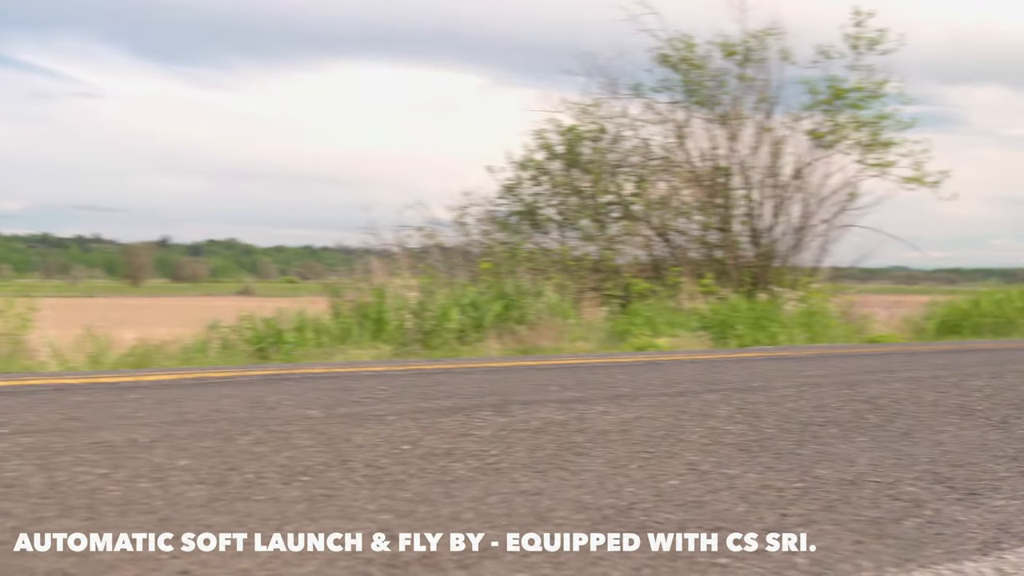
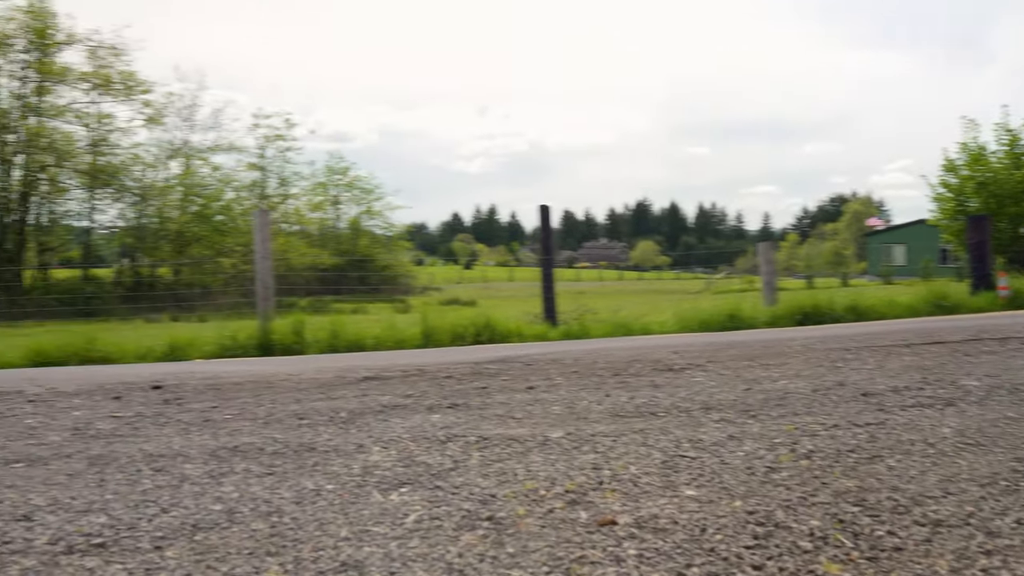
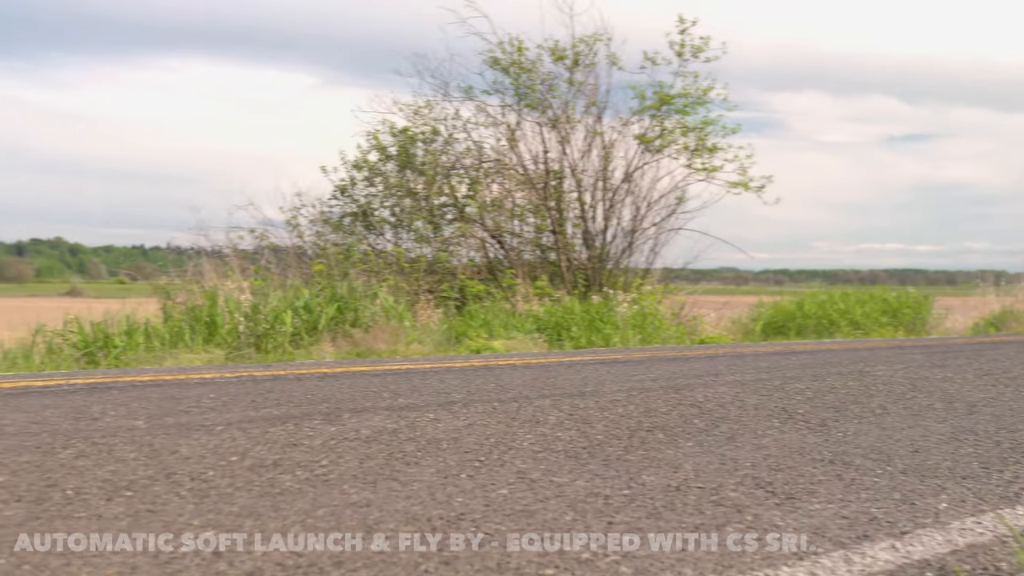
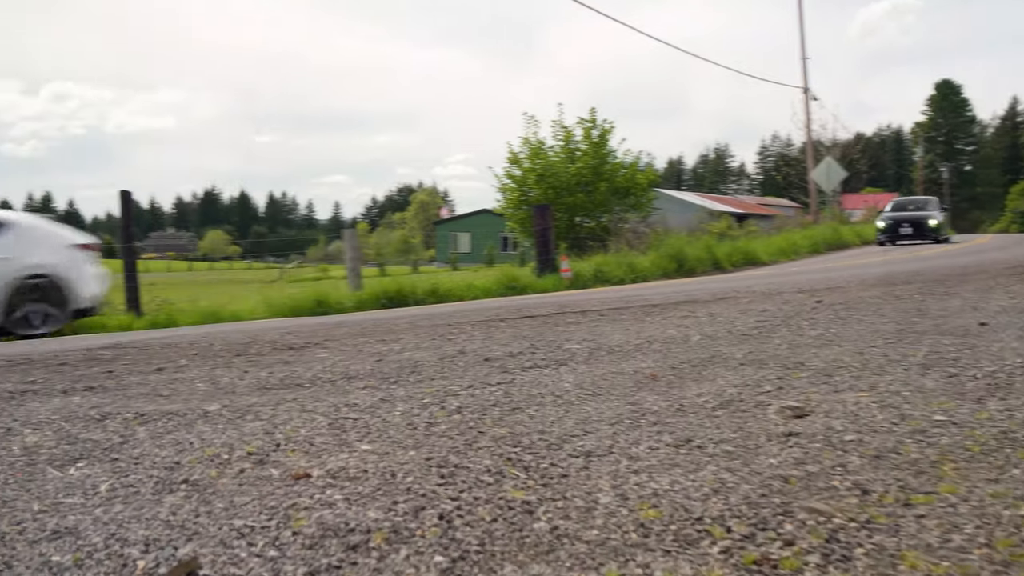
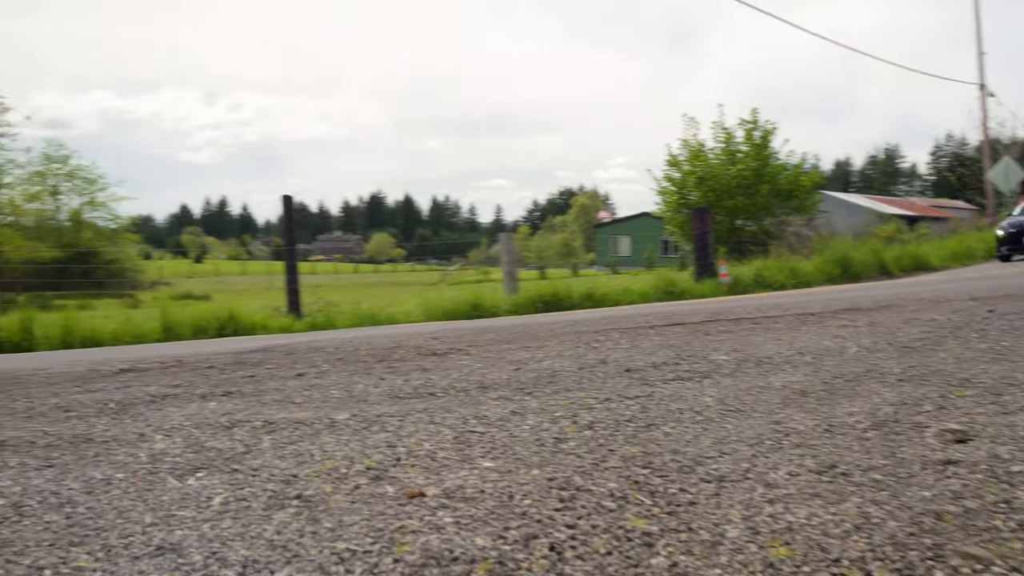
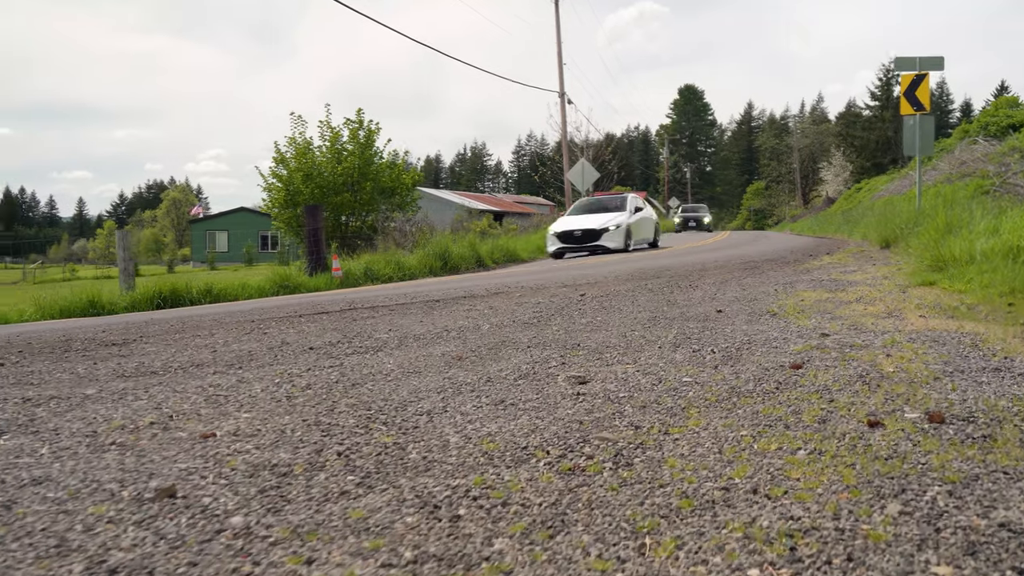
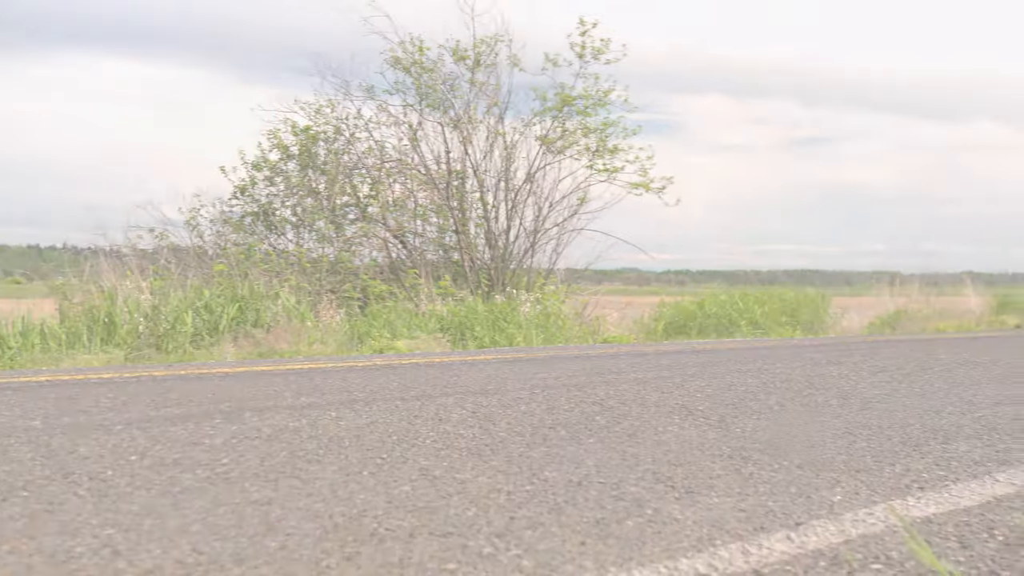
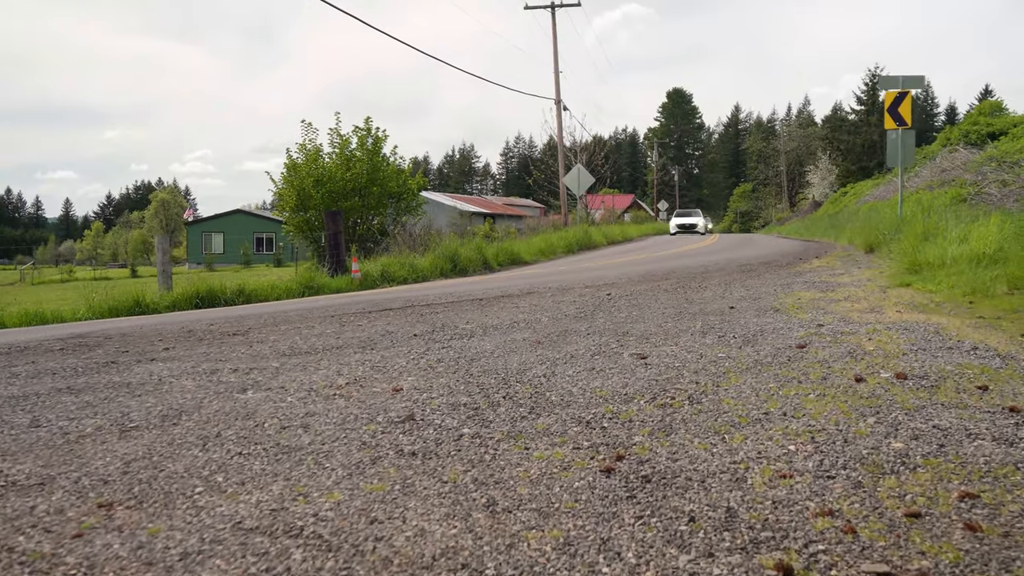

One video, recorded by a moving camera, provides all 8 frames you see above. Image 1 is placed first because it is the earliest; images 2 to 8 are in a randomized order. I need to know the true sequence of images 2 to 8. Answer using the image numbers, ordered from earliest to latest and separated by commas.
3, 7, 8, 6, 4, 5, 2
